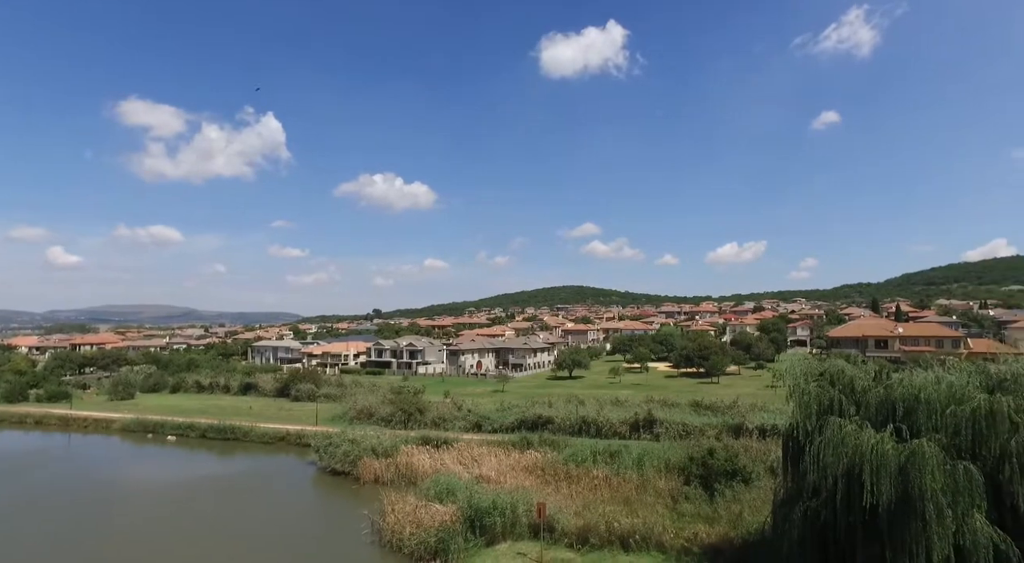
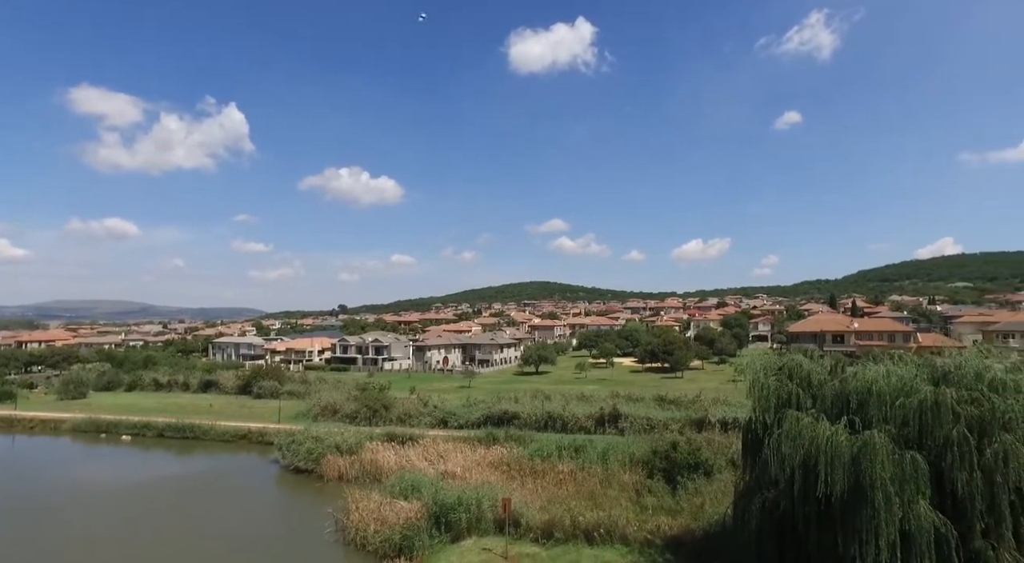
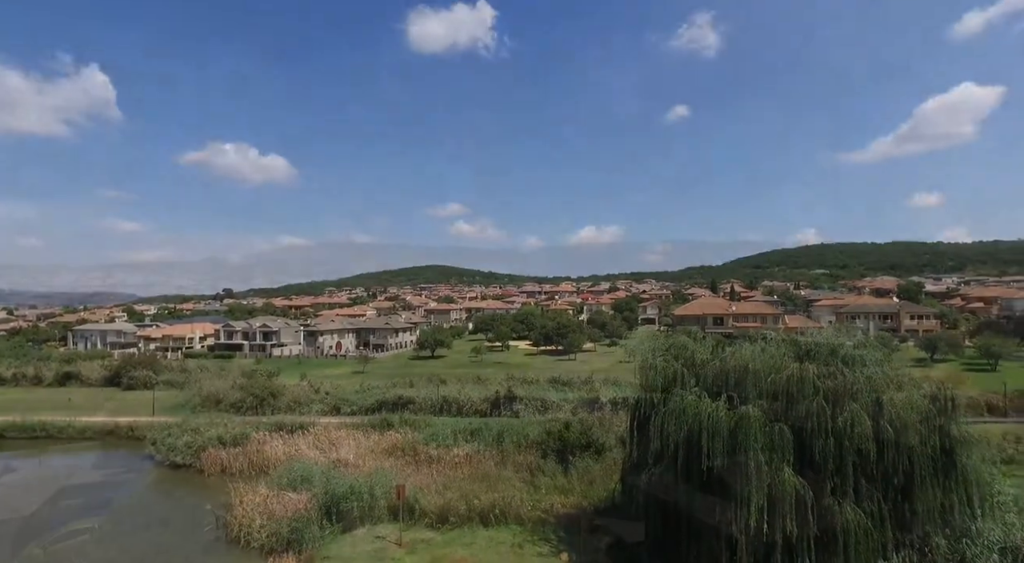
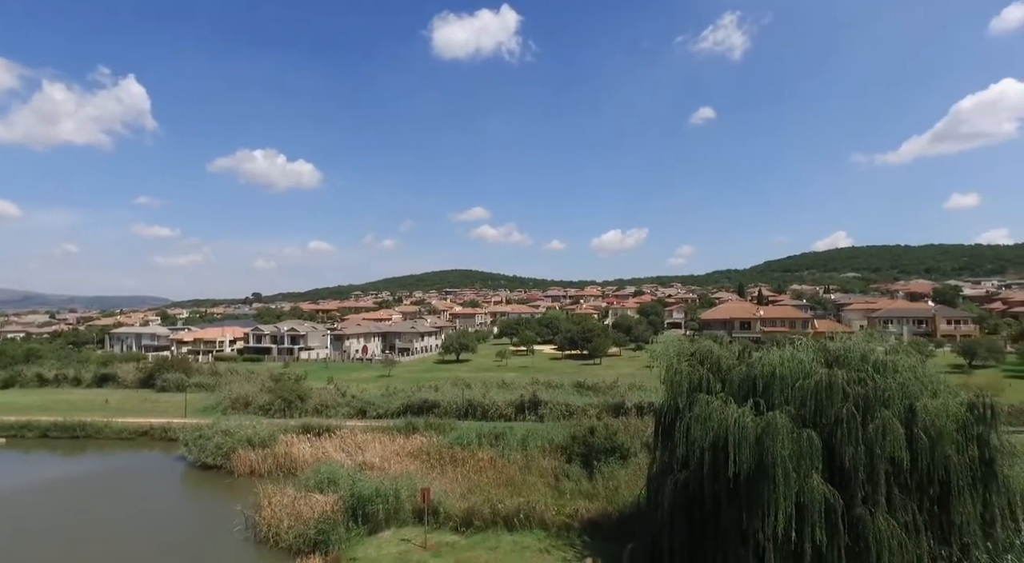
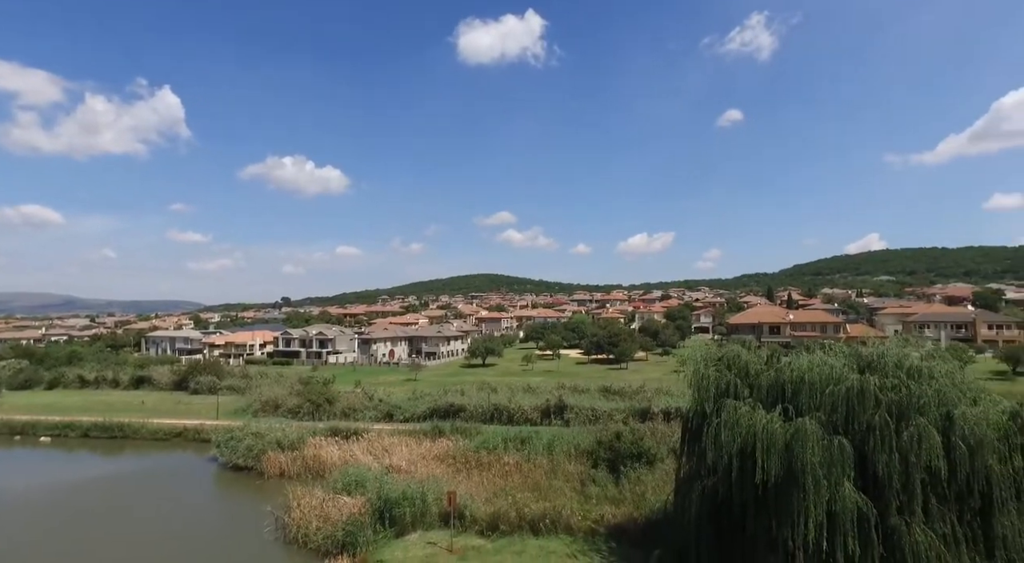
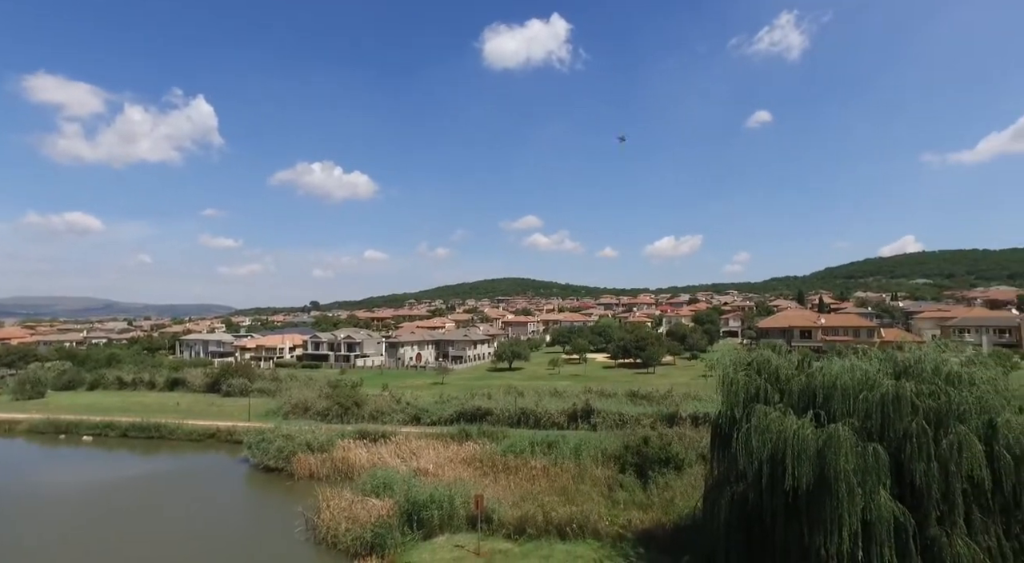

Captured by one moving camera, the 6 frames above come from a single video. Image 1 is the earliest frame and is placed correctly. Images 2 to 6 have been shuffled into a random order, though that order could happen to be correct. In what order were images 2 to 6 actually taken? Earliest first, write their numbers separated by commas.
2, 6, 5, 4, 3
